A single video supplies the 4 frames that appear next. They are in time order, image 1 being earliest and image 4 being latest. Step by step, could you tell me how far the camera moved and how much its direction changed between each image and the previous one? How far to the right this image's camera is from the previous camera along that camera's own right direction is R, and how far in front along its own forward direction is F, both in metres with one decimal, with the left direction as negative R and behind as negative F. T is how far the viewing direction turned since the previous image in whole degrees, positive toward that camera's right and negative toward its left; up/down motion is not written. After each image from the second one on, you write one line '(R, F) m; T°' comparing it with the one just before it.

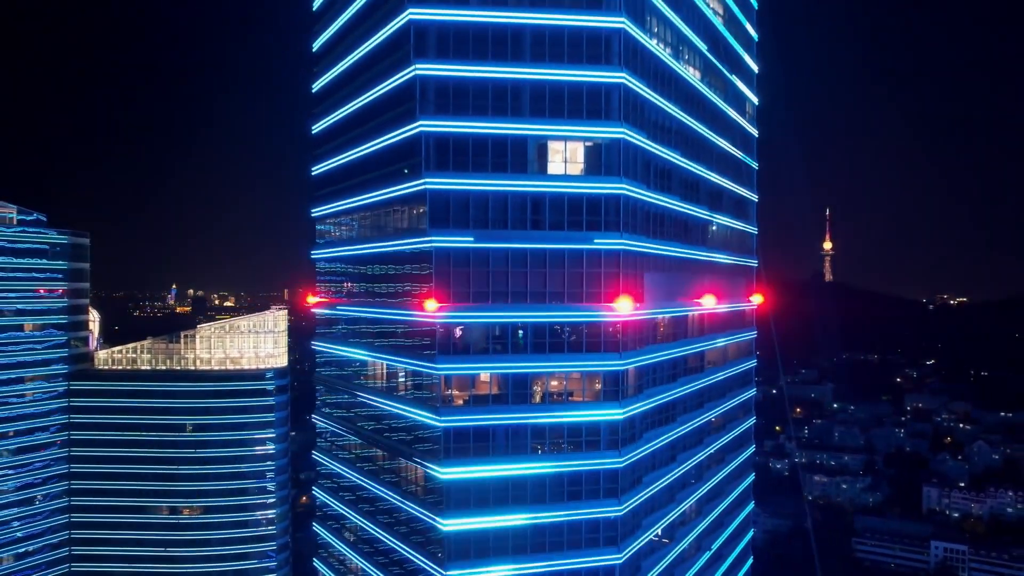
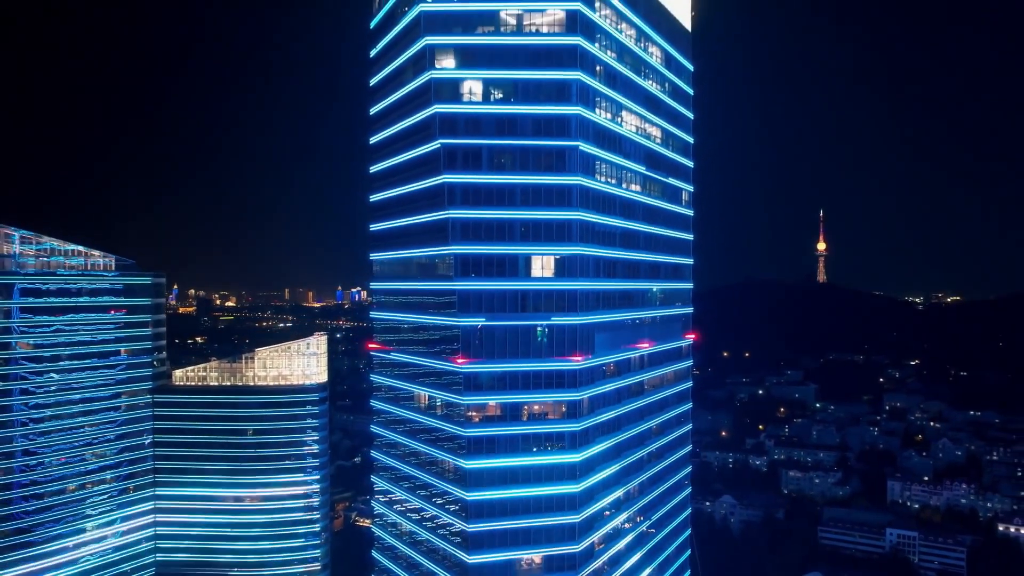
(+0.2, -13.0) m; 0°
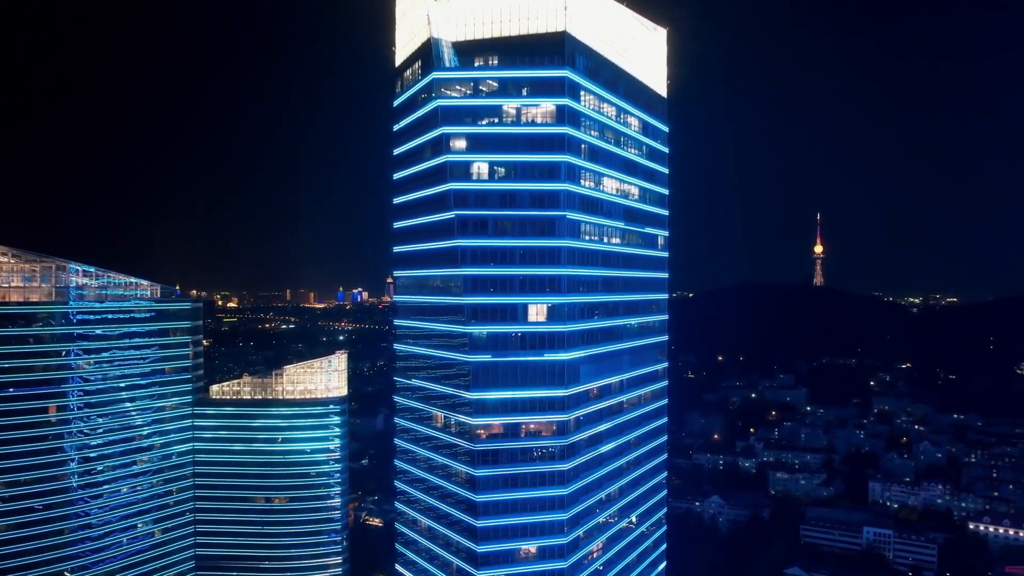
(0.0, -8.4) m; 0°
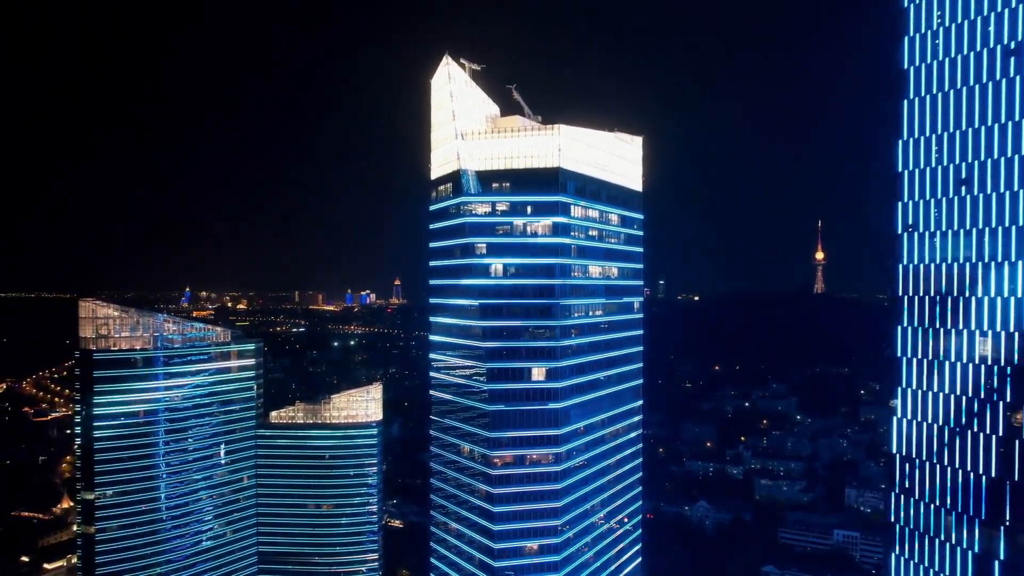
(-0.1, -16.0) m; -1°
